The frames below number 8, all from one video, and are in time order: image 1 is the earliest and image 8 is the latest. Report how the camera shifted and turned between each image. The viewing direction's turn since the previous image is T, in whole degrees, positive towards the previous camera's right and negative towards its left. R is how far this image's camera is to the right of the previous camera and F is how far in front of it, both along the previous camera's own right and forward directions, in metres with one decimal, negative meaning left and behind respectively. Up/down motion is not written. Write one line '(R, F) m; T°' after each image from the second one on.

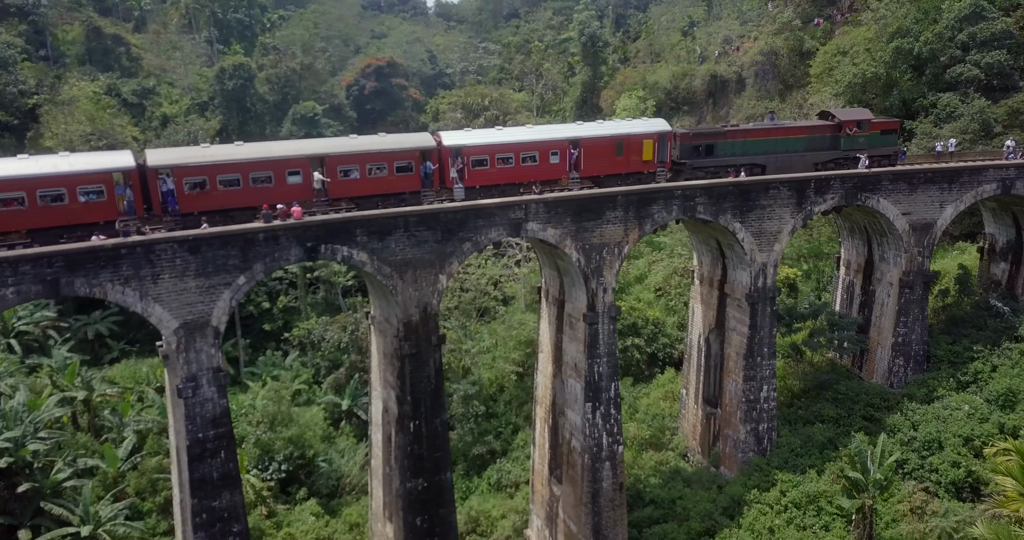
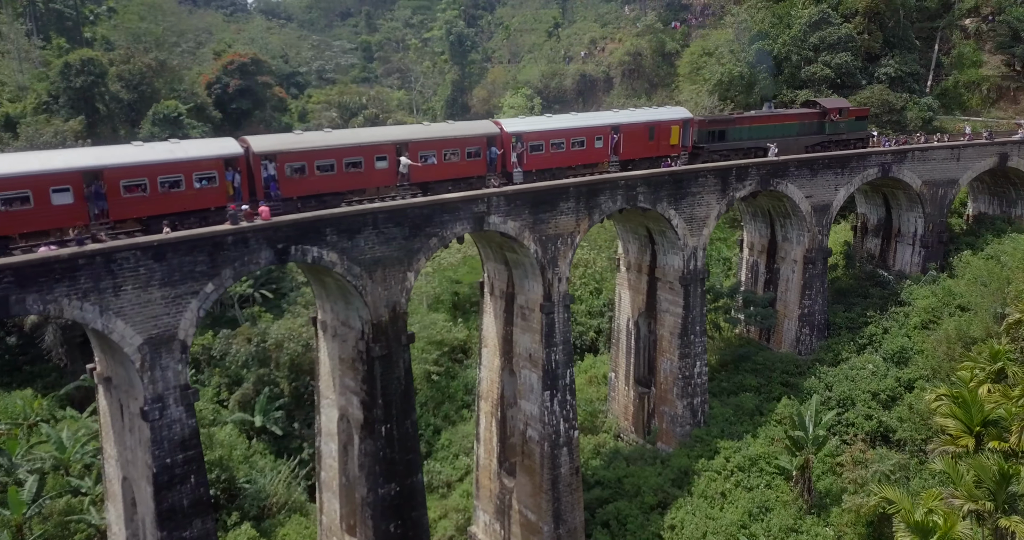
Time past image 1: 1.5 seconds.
(-2.5, +0.2) m; +12°
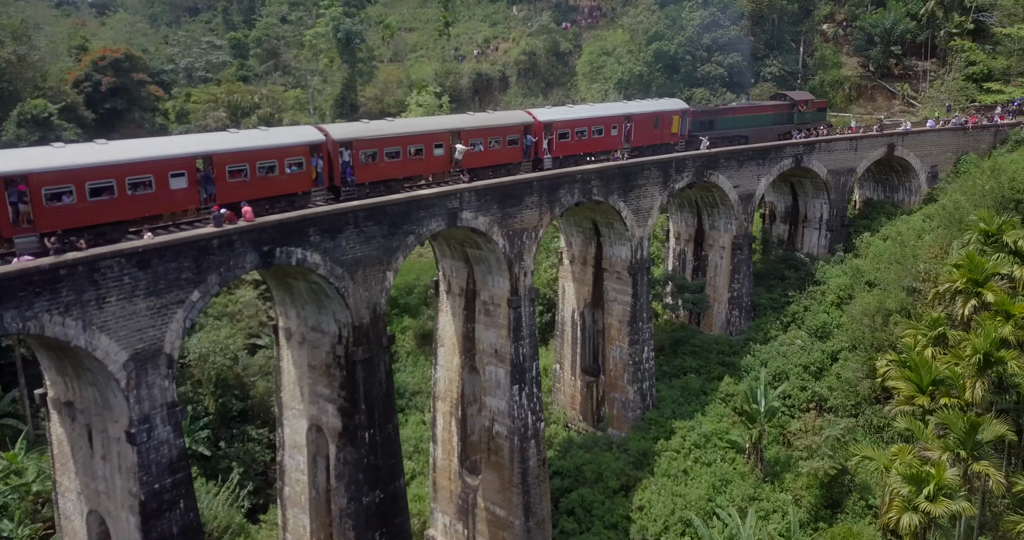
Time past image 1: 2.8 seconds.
(-2.2, +0.2) m; +10°
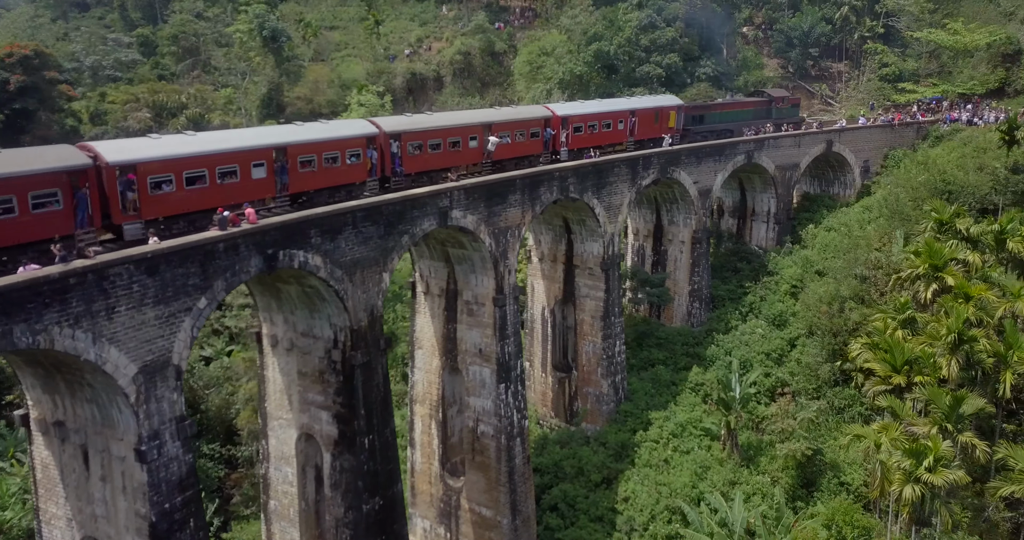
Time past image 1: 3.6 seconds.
(-1.6, +0.1) m; +7°
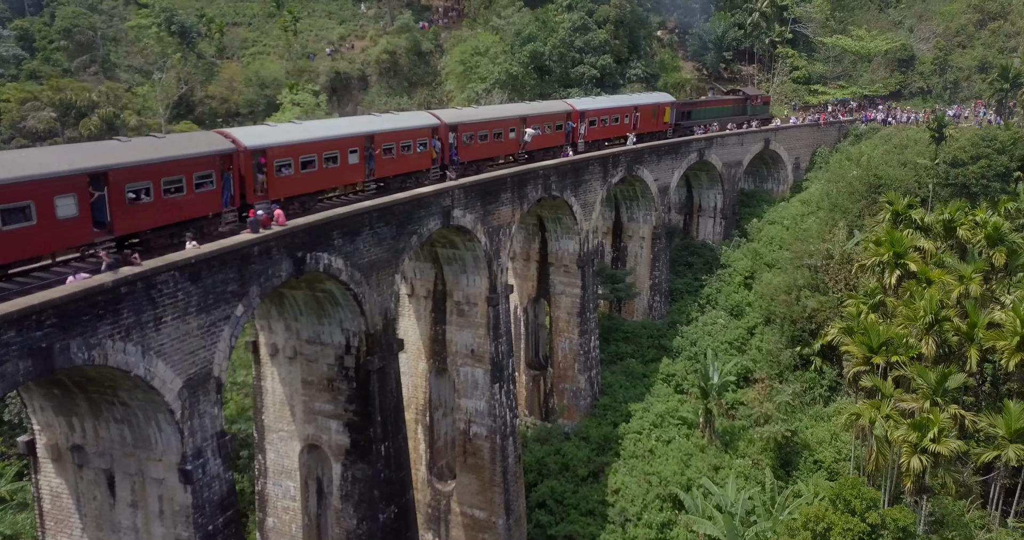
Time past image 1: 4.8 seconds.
(-2.2, +0.2) m; +8°
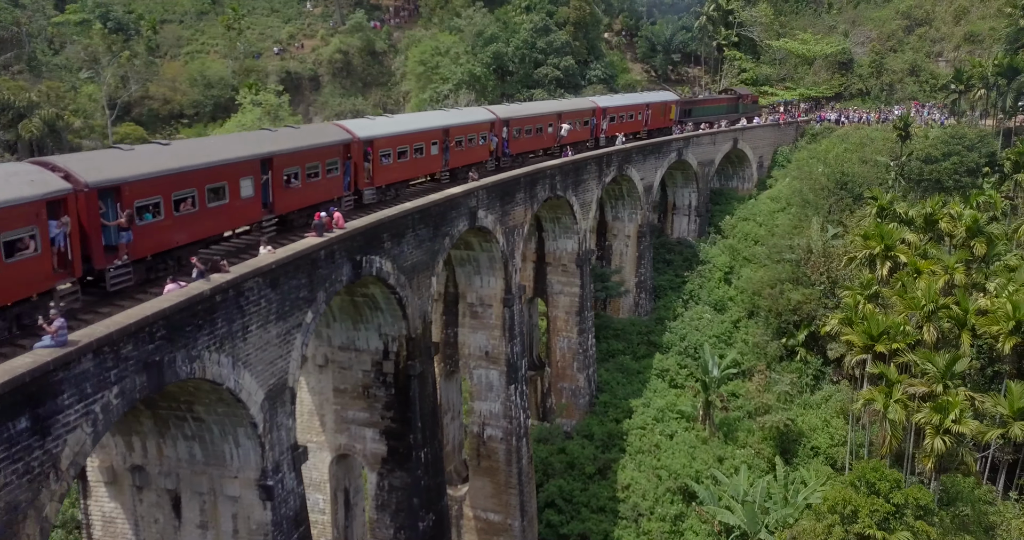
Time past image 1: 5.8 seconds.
(-2.0, +0.2) m; +6°
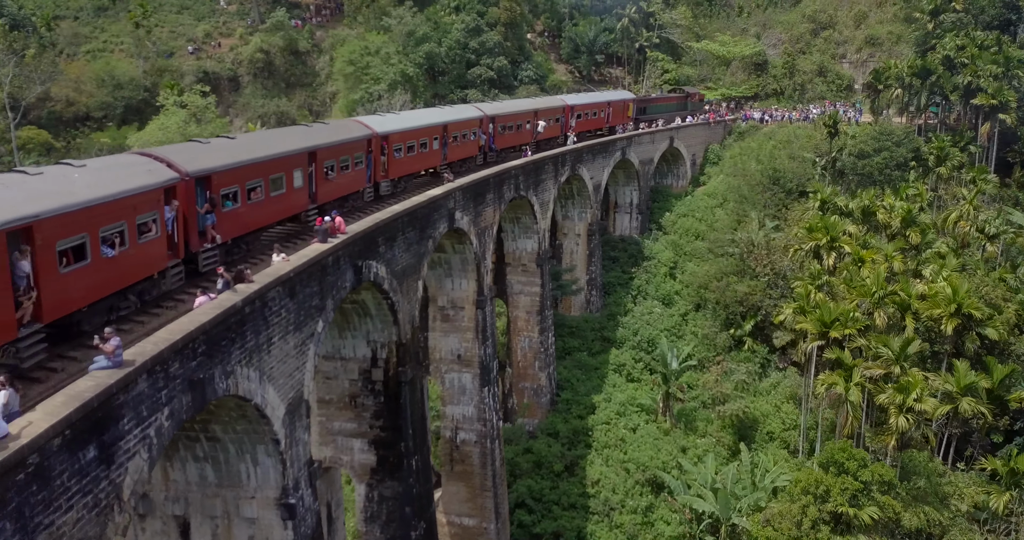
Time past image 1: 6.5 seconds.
(-1.3, +0.2) m; +7°
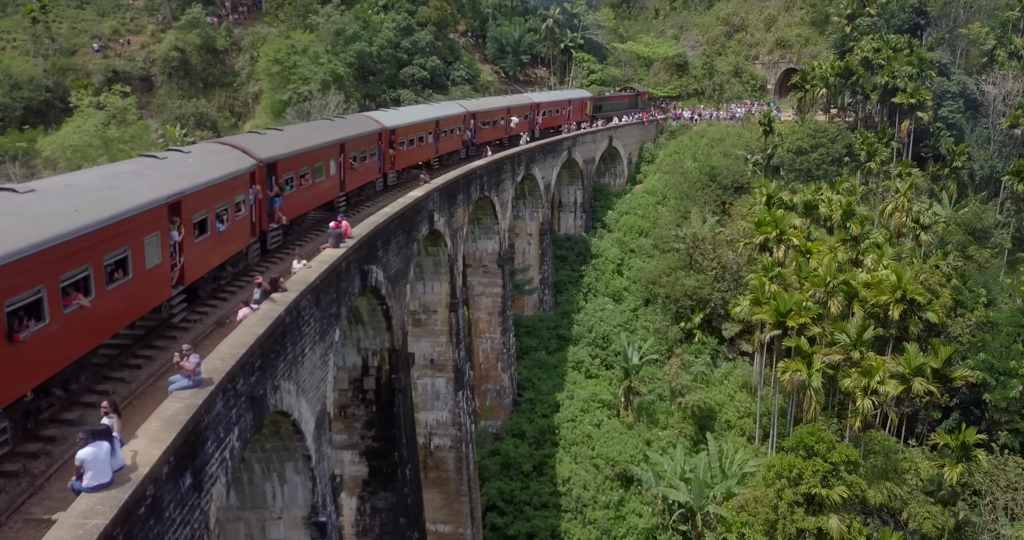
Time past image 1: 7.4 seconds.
(-1.3, +0.2) m; +7°
